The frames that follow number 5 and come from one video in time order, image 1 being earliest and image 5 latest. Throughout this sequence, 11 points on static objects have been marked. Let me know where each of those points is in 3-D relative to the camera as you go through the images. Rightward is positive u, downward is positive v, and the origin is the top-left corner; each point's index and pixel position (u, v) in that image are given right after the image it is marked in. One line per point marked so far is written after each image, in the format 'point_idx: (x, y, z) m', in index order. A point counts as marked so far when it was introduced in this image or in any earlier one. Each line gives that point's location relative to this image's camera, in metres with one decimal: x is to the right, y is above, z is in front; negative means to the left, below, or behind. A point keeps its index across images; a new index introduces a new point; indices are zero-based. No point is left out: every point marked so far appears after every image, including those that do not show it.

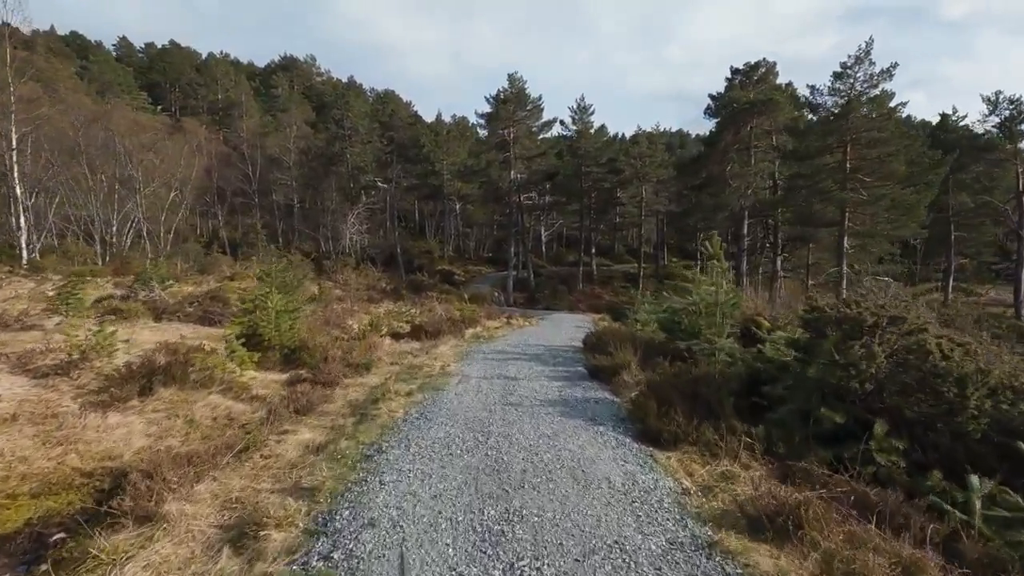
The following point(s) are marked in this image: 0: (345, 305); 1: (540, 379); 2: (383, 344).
0: (-5.8, -0.6, +18.7) m
1: (+0.3, -1.1, +6.6) m
2: (-2.4, -1.1, +10.1) m
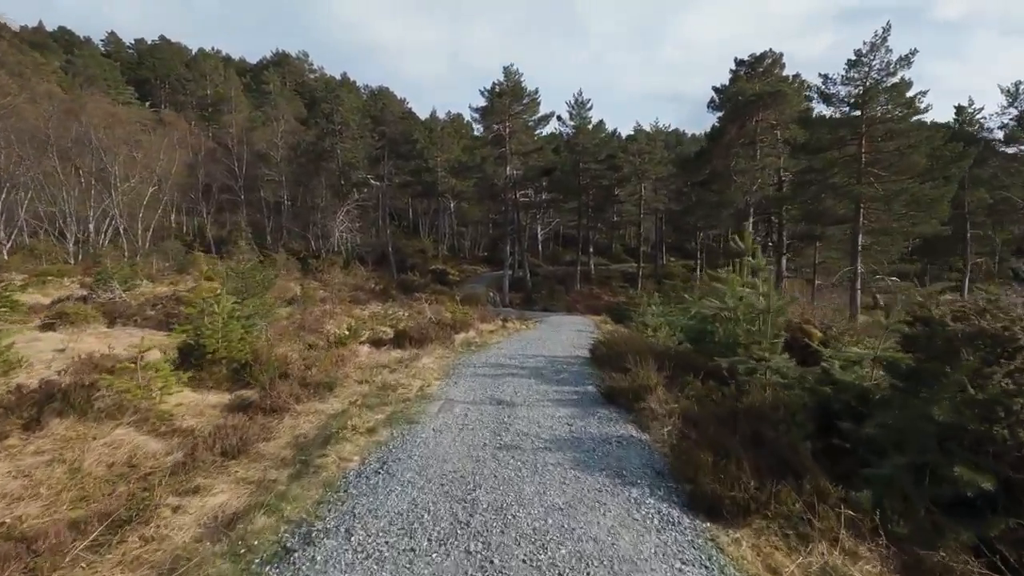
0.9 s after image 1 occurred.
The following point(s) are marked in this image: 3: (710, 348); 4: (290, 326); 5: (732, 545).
0: (-6.0, -0.6, +17.3) m
1: (+0.3, -1.2, +5.3) m
2: (-2.5, -1.1, +8.7) m
3: (+2.3, -0.7, +6.3) m
4: (-5.1, -0.9, +12.3) m
5: (+1.2, -1.3, +2.8) m
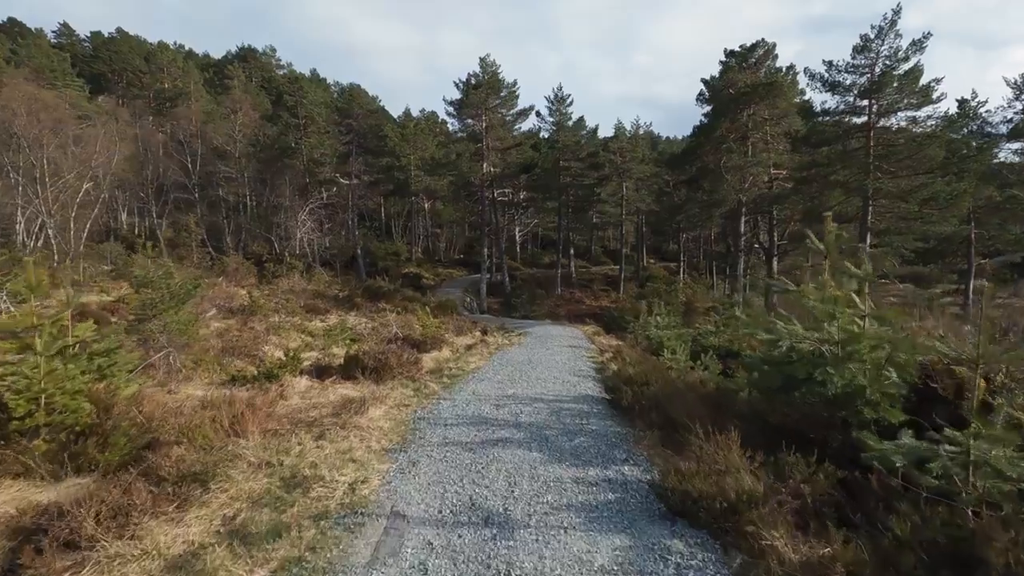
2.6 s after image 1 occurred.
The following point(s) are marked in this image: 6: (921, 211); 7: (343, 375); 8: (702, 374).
0: (-6.5, -0.9, +14.7) m
1: (+0.3, -1.3, +2.9) m
2: (-2.7, -1.3, +6.3) m
3: (+2.3, -0.9, +4.1) m
4: (-5.5, -1.1, +9.8) m
5: (+1.2, -1.5, +0.5) m
6: (+15.0, +2.8, +19.8) m
7: (-2.6, -1.4, +8.3) m
8: (+2.8, -1.3, +7.8) m
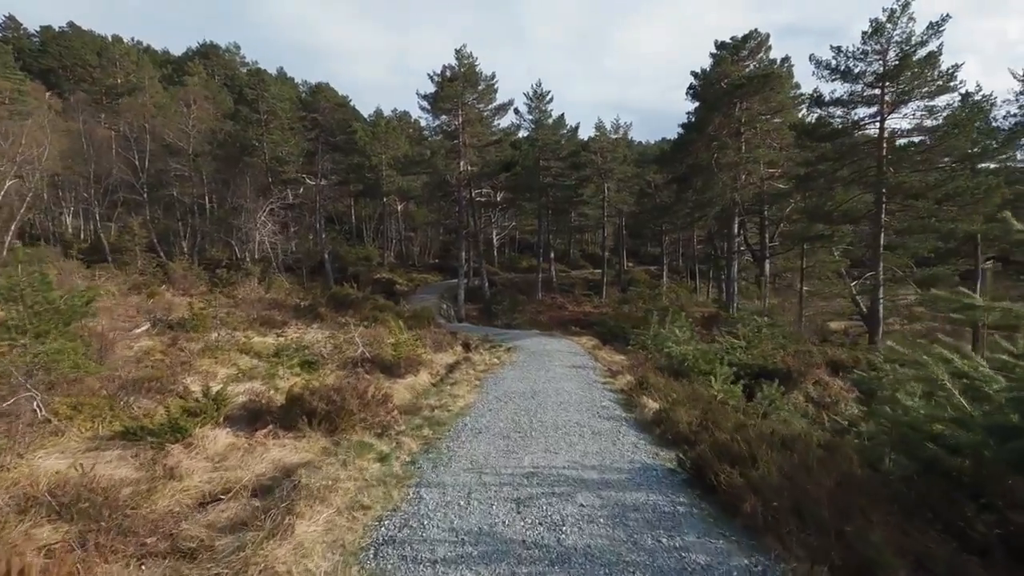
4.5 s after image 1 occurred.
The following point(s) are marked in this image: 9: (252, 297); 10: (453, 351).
0: (-6.7, -1.1, +12.2) m
1: (+0.6, -1.4, +0.7) m
2: (-2.5, -1.5, +3.9) m
3: (+2.5, -1.0, +2.0) m
4: (-5.5, -1.3, +7.3) m
5: (+1.7, -1.6, -1.6) m
6: (+14.5, +2.7, +18.3) m
7: (-2.6, -1.5, +6.0) m
8: (+2.9, -1.4, +5.7) m
9: (-9.4, -0.3, +19.3) m
10: (-1.5, -1.6, +13.5) m
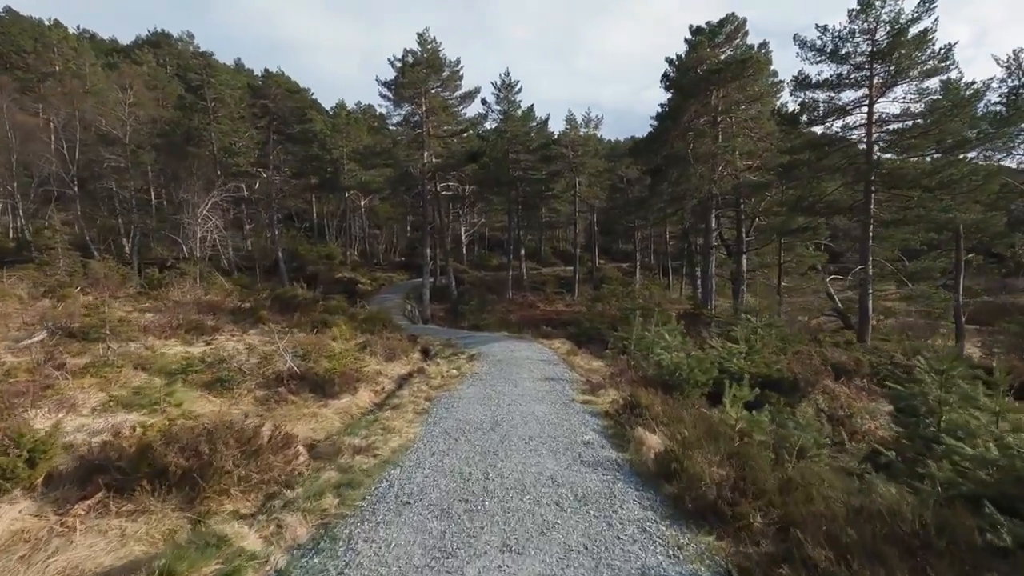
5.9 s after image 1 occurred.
0: (-7.5, -1.2, +10.0) m
1: (+0.5, -1.4, -1.0) m
2: (-2.8, -1.5, +2.0) m
3: (+2.3, -0.9, +0.3) m
4: (-5.9, -1.3, +5.2) m
5: (+1.7, -1.6, -3.3) m
6: (+13.4, +2.8, +17.3) m
7: (-3.0, -1.5, +4.1) m
8: (+2.5, -1.4, +4.0) m
9: (-10.6, -0.3, +17.0) m
10: (-2.3, -1.6, +11.6) m
